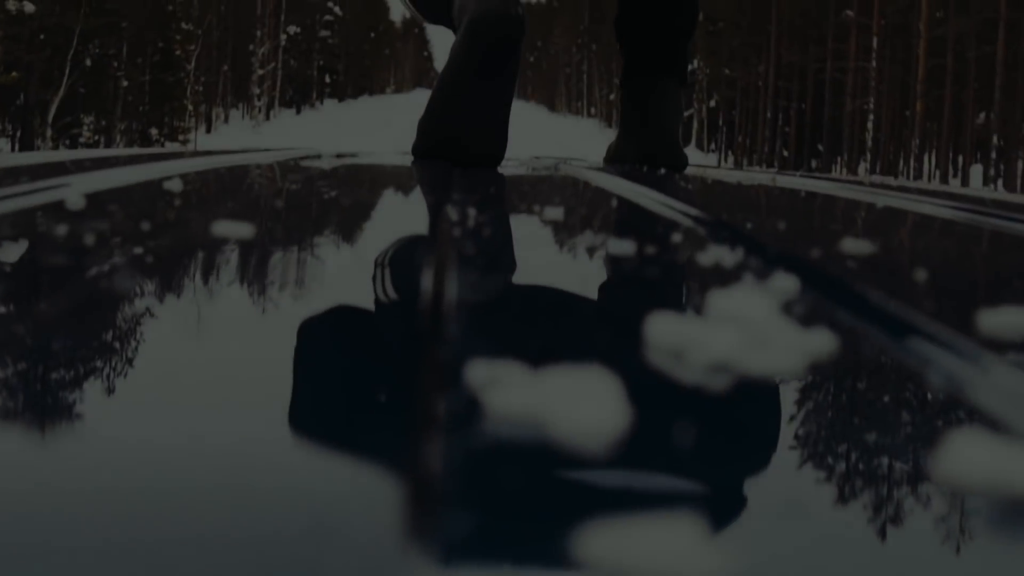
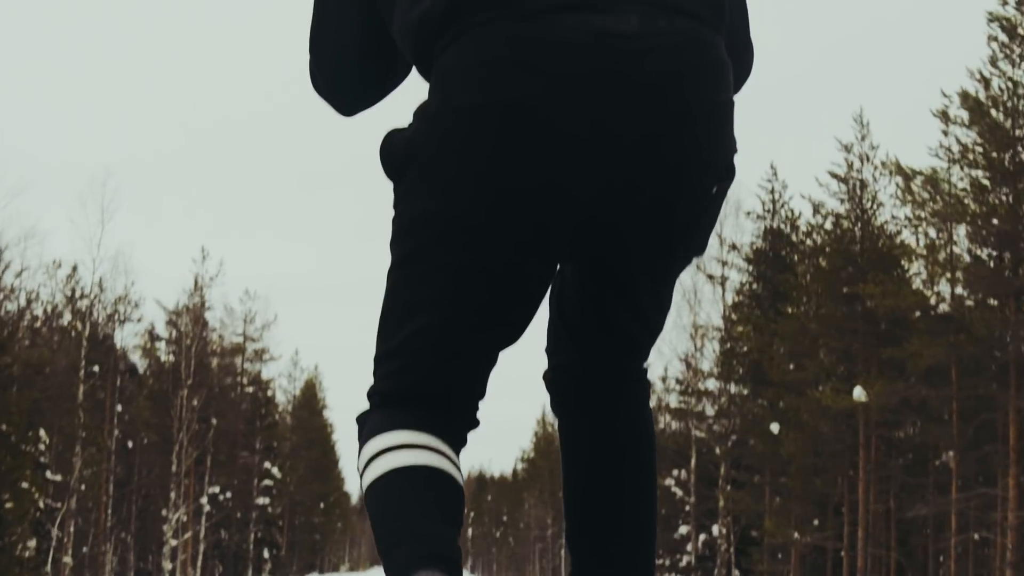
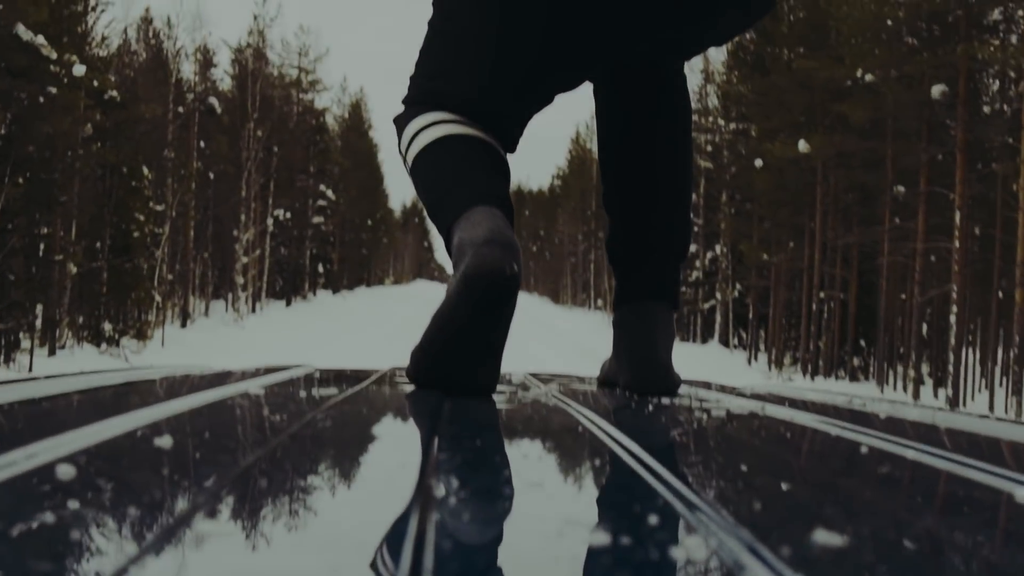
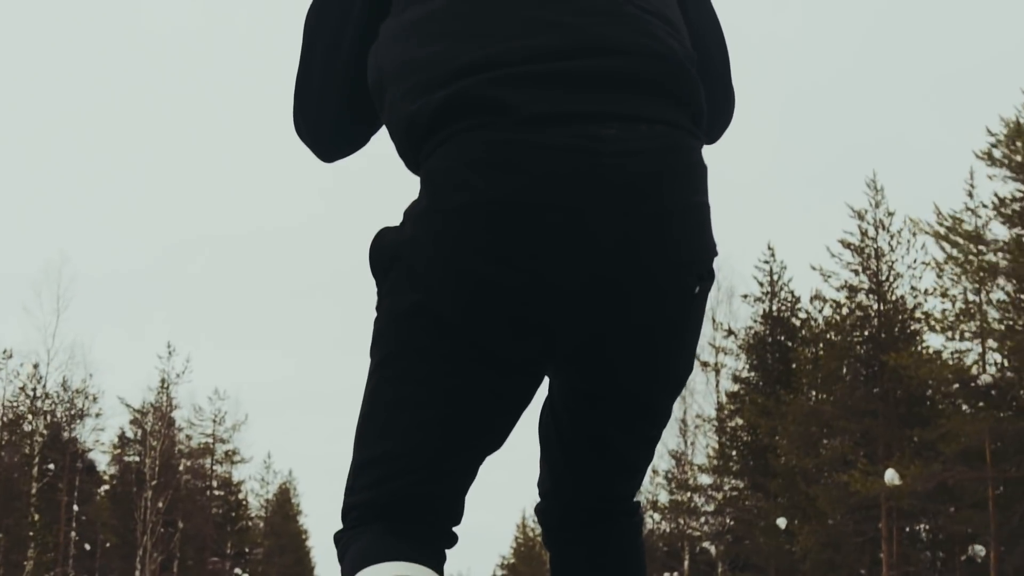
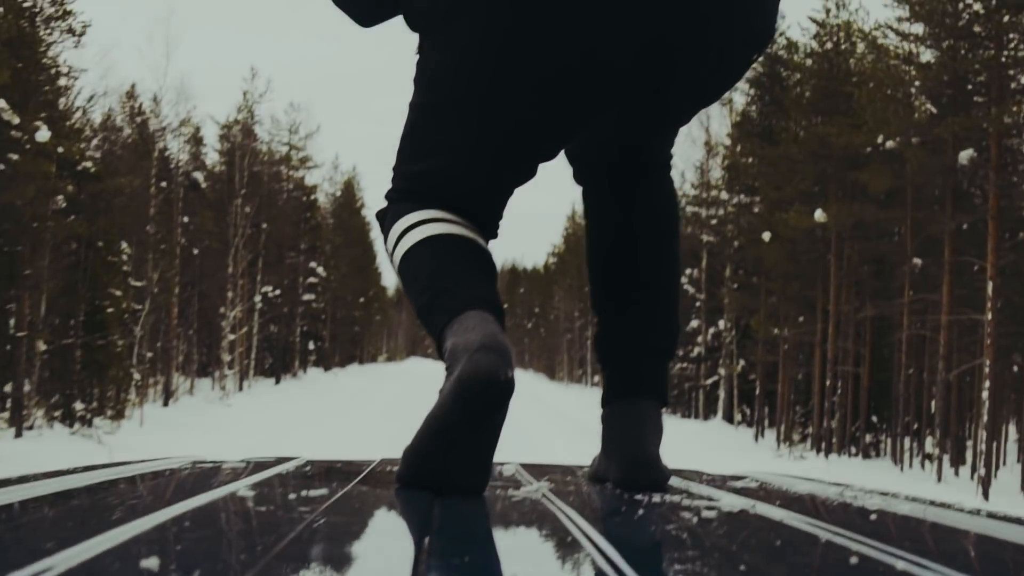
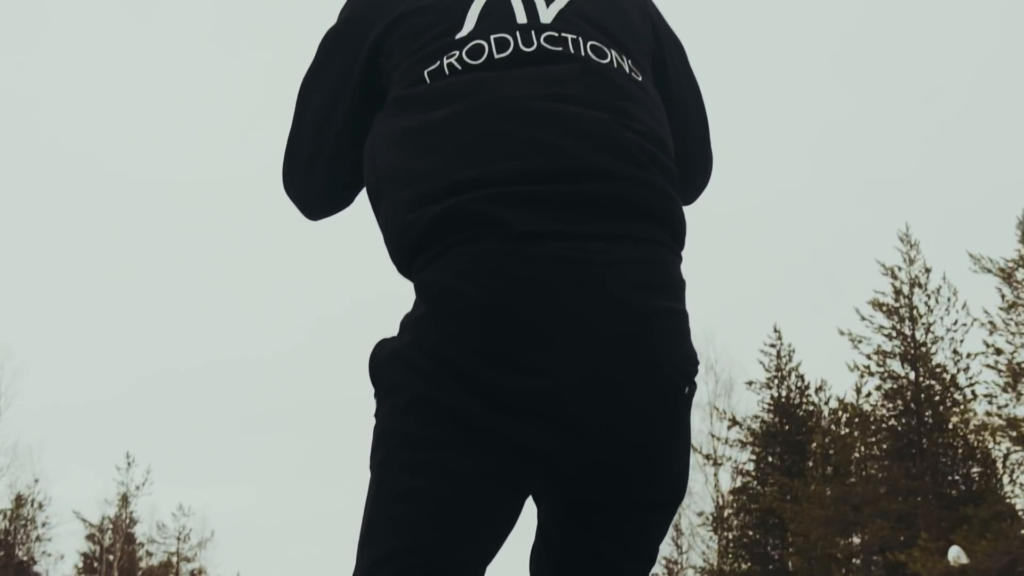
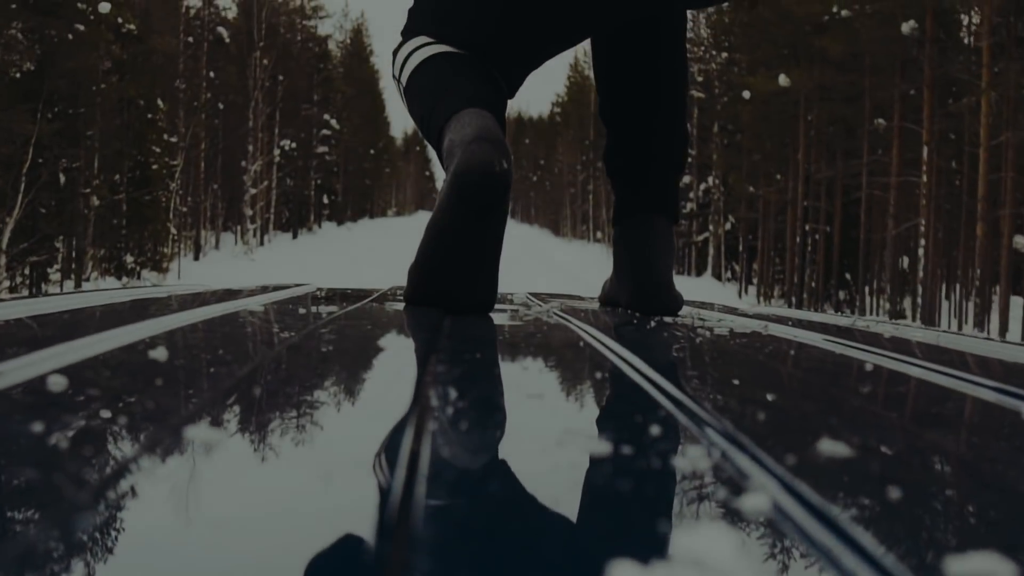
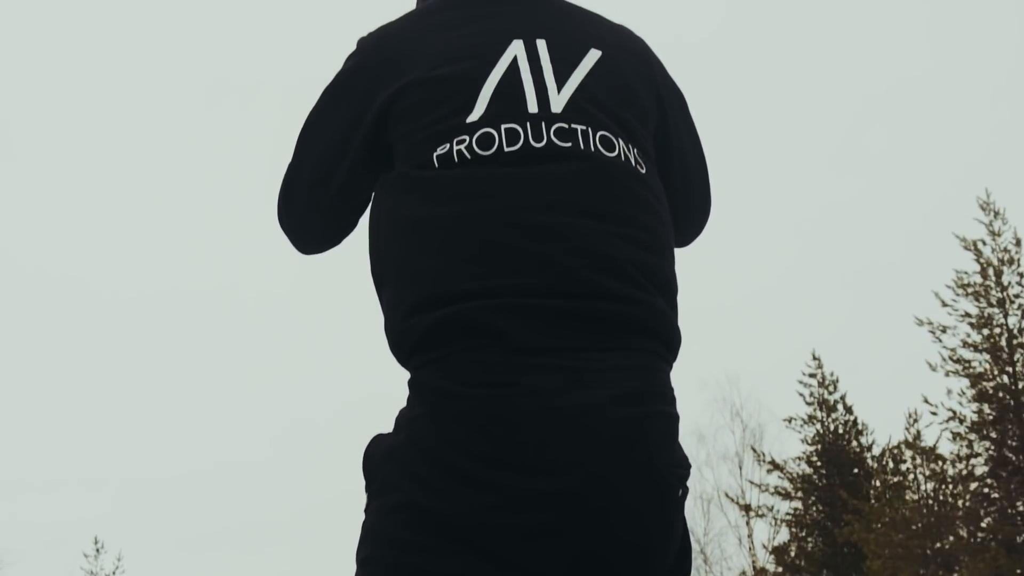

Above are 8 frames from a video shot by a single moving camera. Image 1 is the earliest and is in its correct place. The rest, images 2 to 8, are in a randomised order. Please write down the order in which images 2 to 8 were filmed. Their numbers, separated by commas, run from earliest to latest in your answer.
7, 3, 5, 2, 4, 6, 8
